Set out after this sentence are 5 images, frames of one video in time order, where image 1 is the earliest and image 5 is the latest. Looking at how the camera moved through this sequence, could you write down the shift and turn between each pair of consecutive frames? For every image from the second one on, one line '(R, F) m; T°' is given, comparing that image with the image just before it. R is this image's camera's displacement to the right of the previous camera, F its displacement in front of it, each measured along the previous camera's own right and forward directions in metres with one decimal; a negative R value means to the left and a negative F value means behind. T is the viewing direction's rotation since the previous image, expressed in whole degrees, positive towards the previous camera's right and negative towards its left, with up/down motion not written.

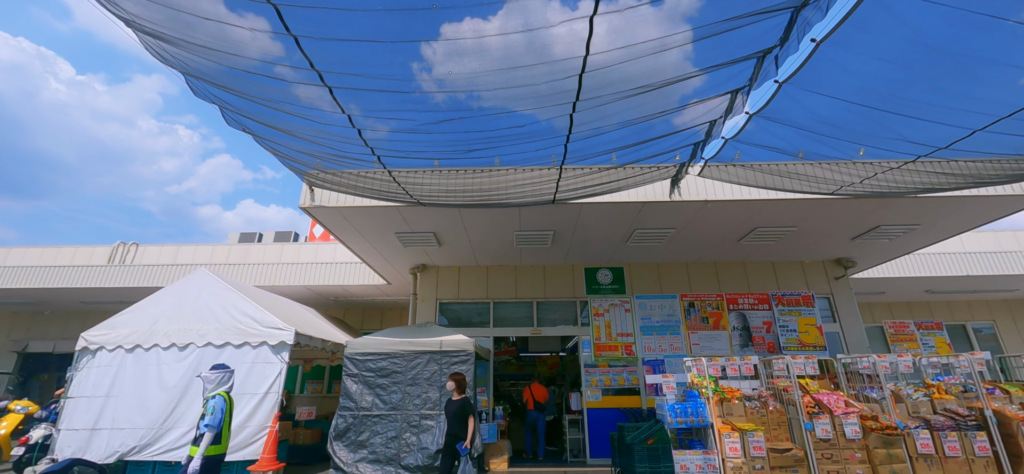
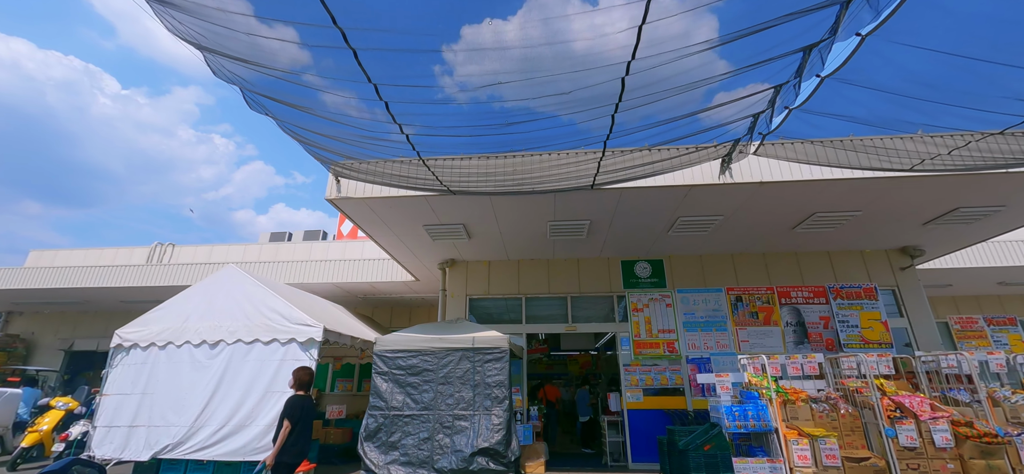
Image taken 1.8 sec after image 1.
(-0.1, +0.3) m; -3°
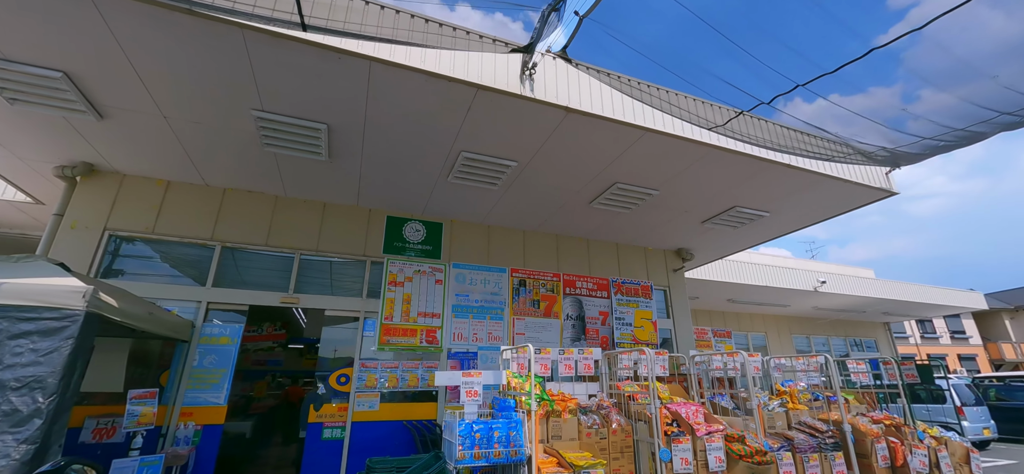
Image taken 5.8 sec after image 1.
(+1.1, +1.7) m; +24°
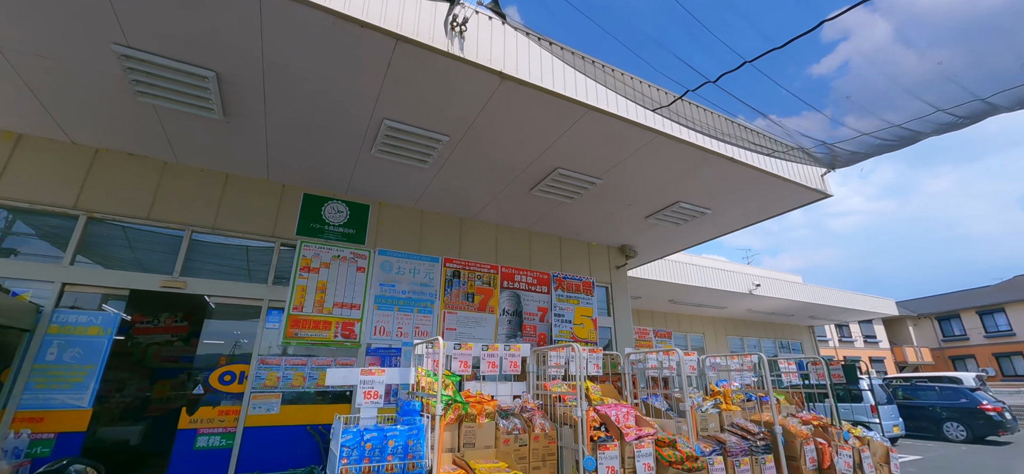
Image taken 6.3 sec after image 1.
(+0.2, +0.4) m; +6°
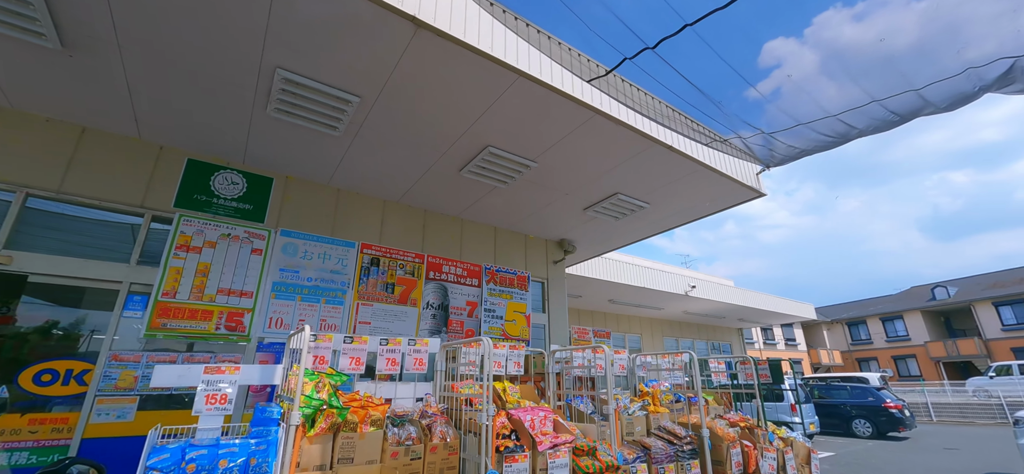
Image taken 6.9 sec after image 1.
(+0.3, +0.4) m; +7°
